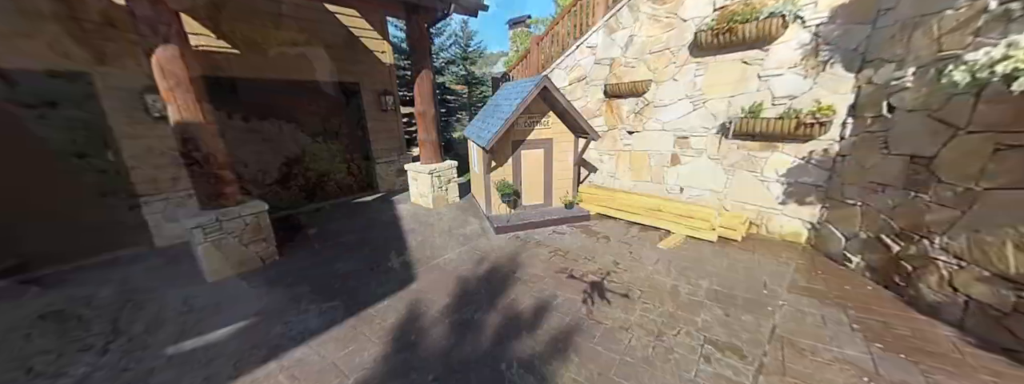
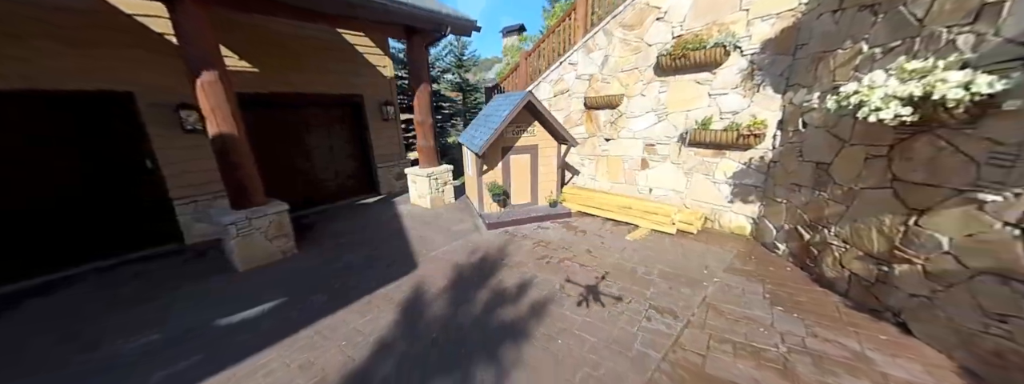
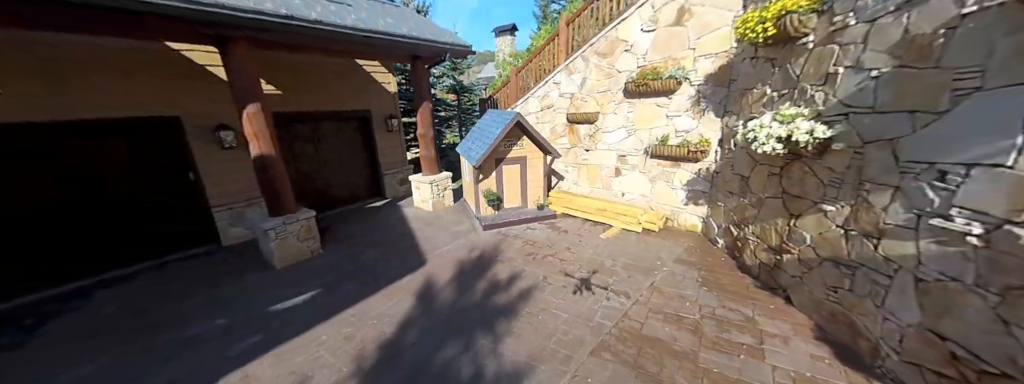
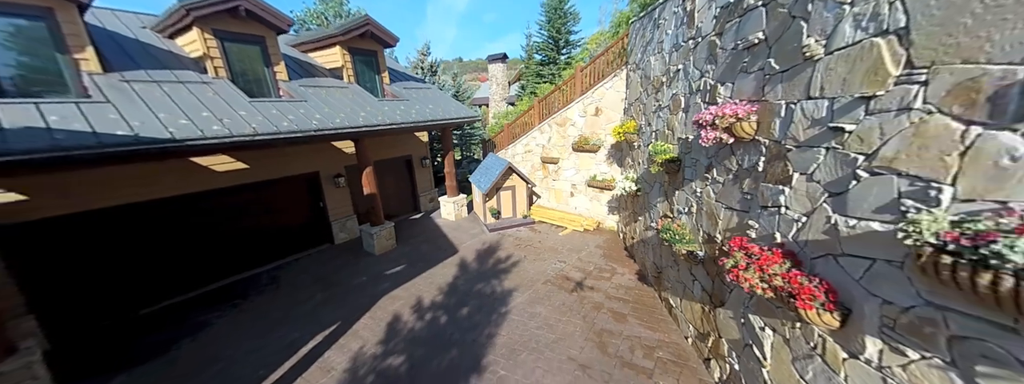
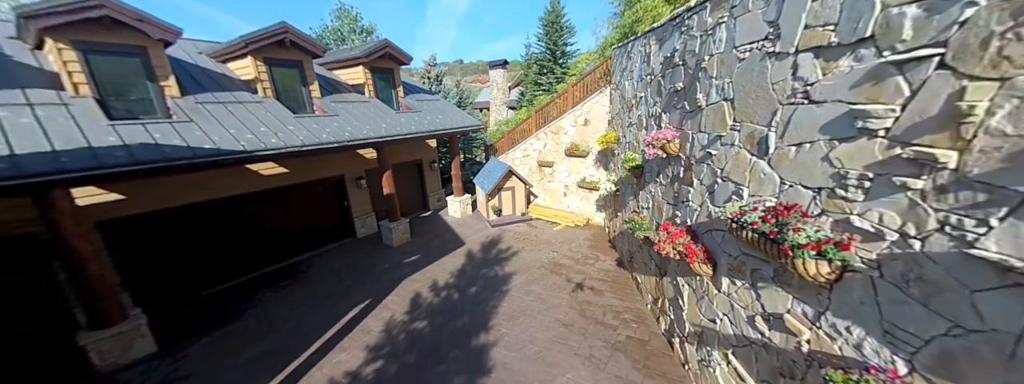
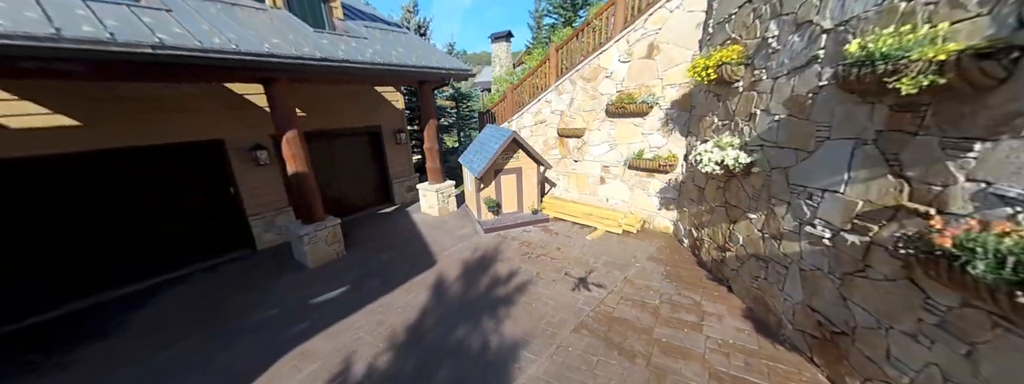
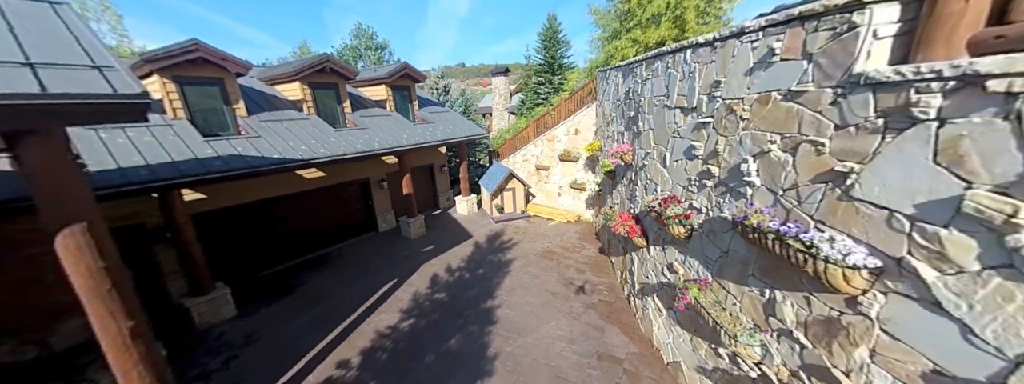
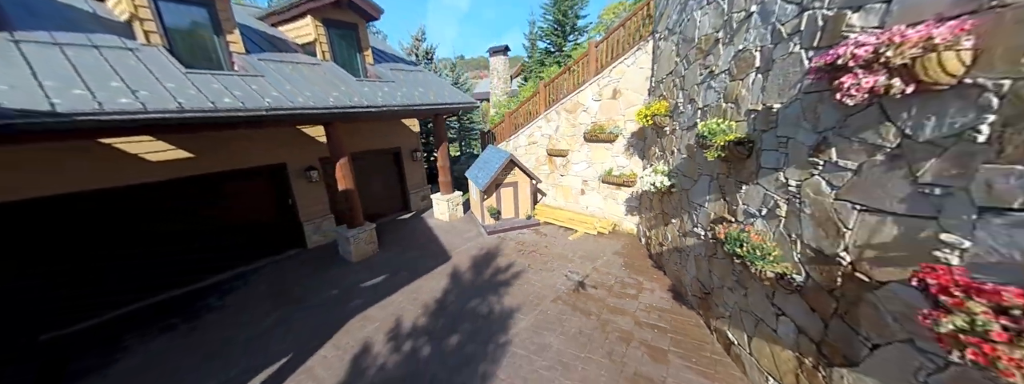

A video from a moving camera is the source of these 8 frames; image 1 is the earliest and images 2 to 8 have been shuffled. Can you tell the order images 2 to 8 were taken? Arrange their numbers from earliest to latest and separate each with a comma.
2, 3, 6, 8, 4, 5, 7
